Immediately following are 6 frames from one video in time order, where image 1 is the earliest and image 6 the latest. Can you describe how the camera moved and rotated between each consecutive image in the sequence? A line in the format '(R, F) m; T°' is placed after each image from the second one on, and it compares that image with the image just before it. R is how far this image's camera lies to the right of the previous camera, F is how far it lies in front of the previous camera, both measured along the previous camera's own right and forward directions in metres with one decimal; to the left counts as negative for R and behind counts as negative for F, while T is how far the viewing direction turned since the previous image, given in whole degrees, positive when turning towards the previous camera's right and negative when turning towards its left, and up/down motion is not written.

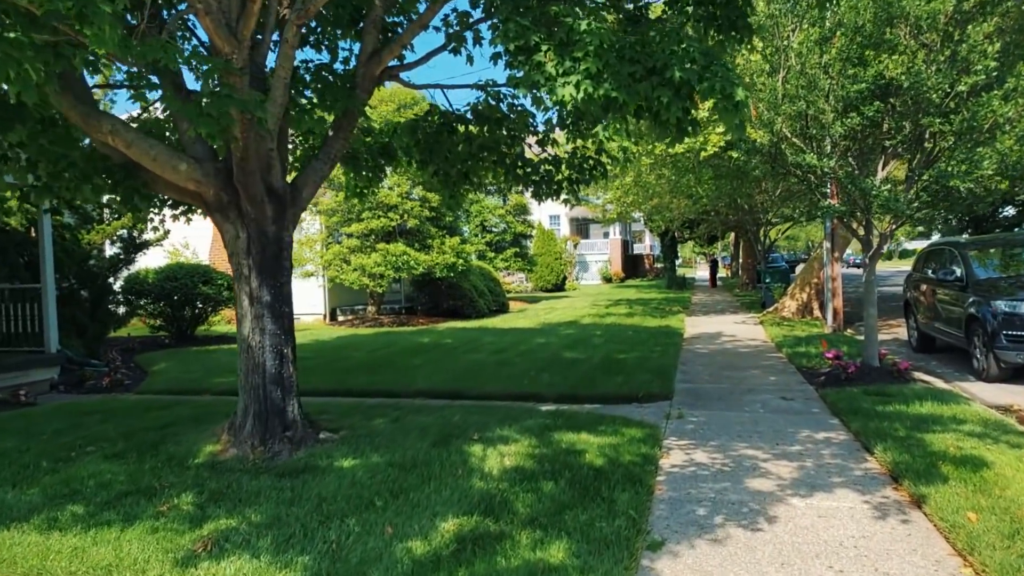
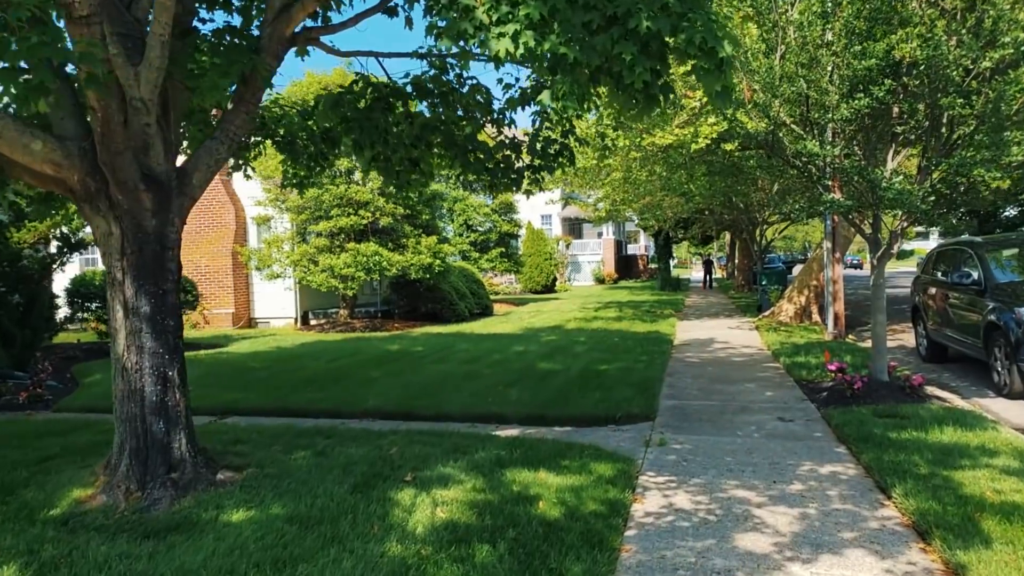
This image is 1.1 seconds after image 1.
(+0.3, +1.0) m; 0°
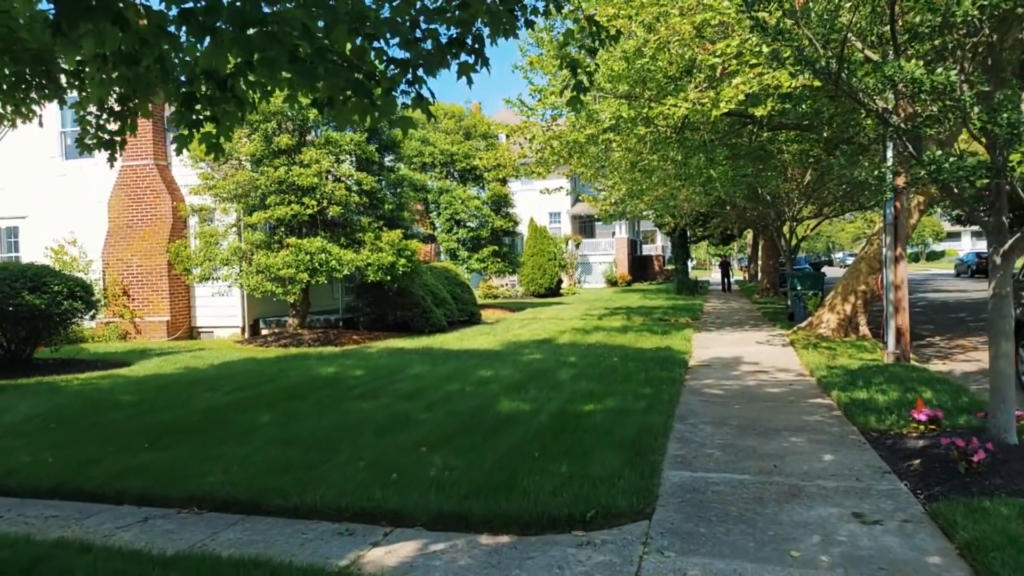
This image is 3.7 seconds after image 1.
(+0.6, +2.8) m; -1°
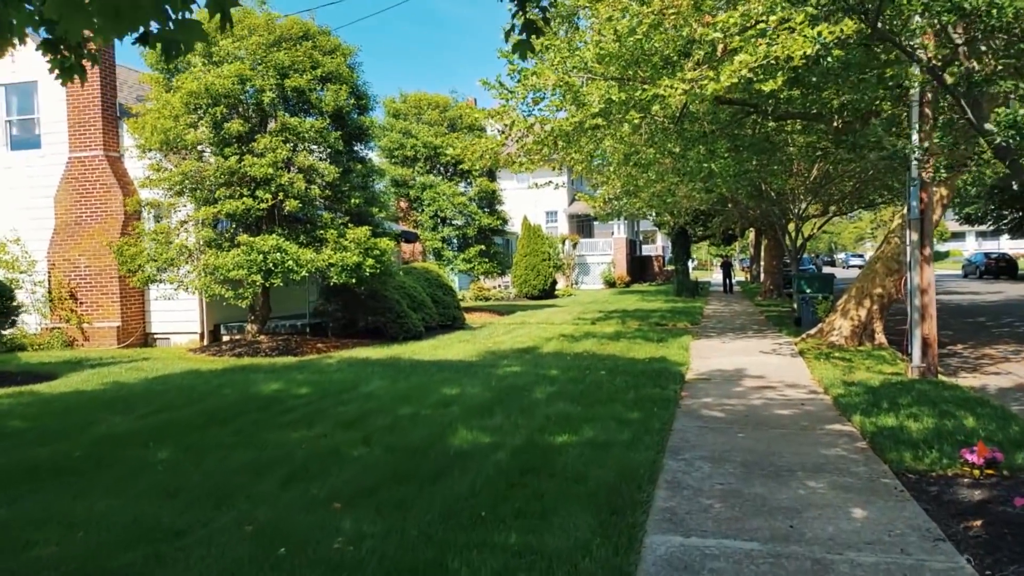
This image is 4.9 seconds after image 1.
(+0.3, +1.2) m; 0°
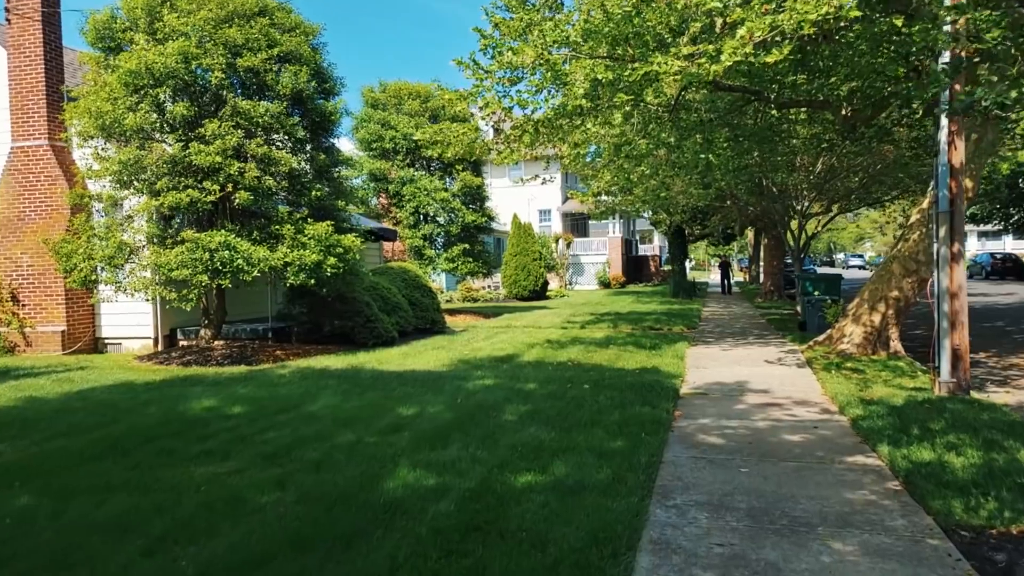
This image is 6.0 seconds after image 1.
(+0.3, +1.1) m; 0°
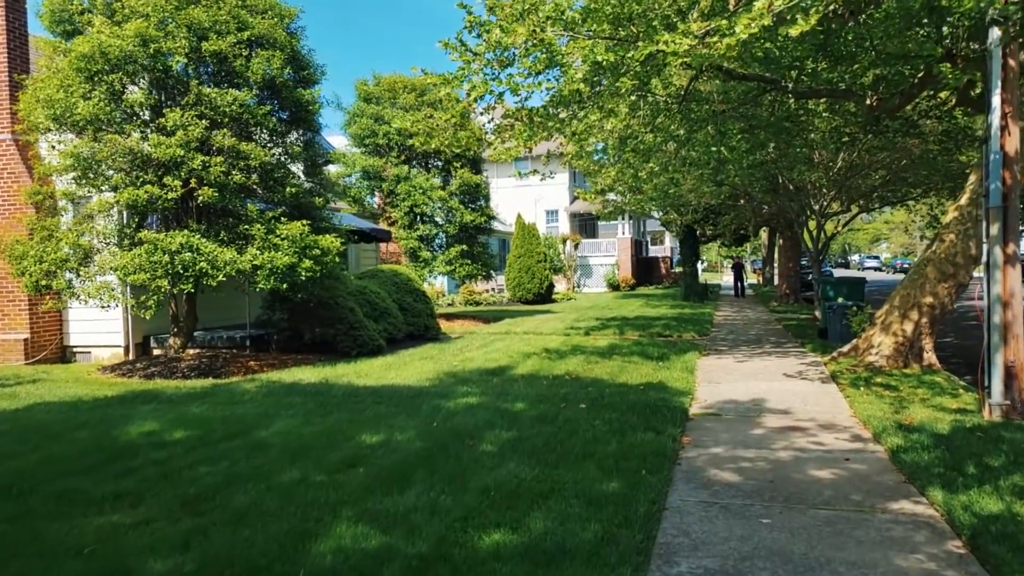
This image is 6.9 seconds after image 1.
(+0.2, +0.9) m; -1°
